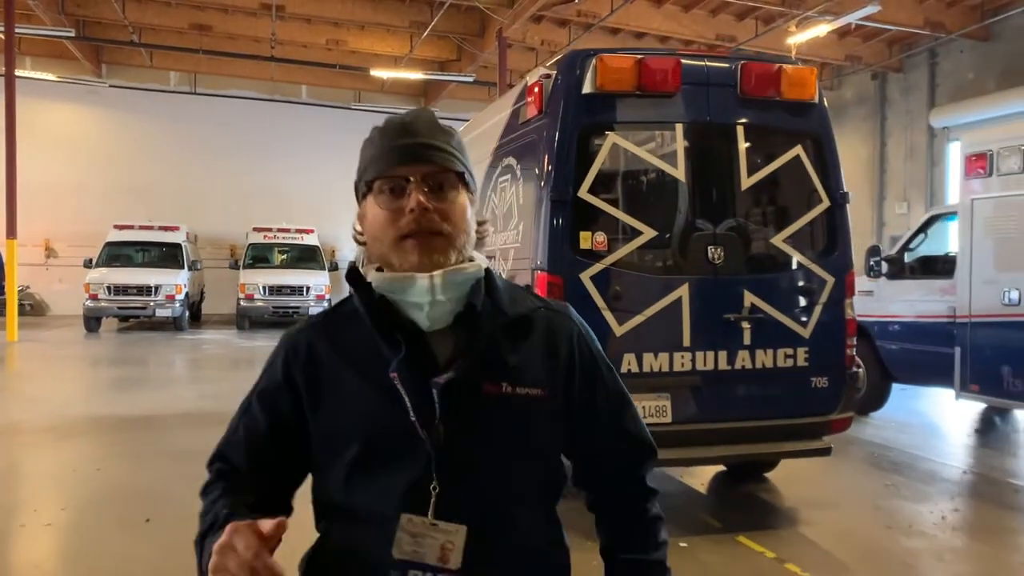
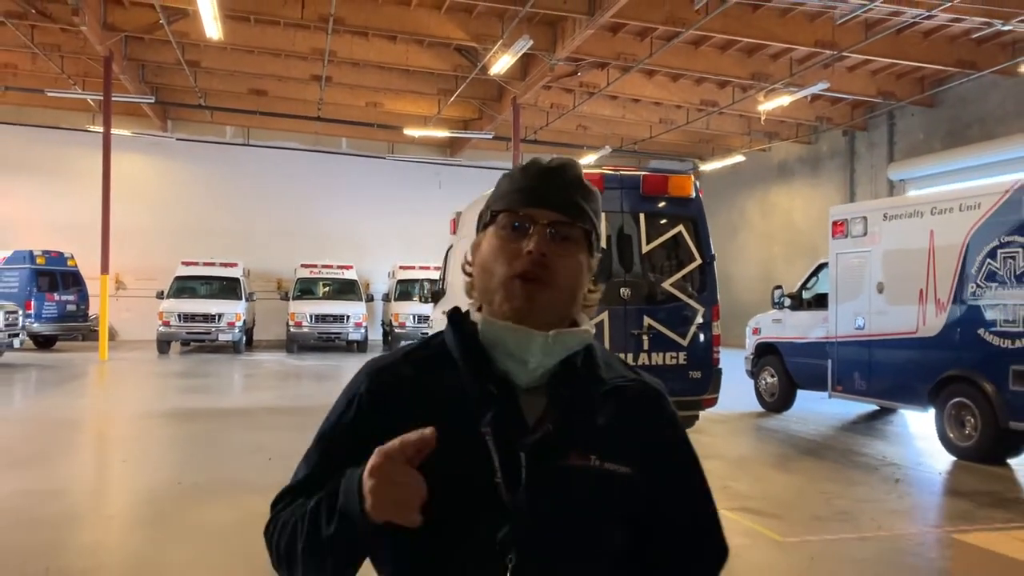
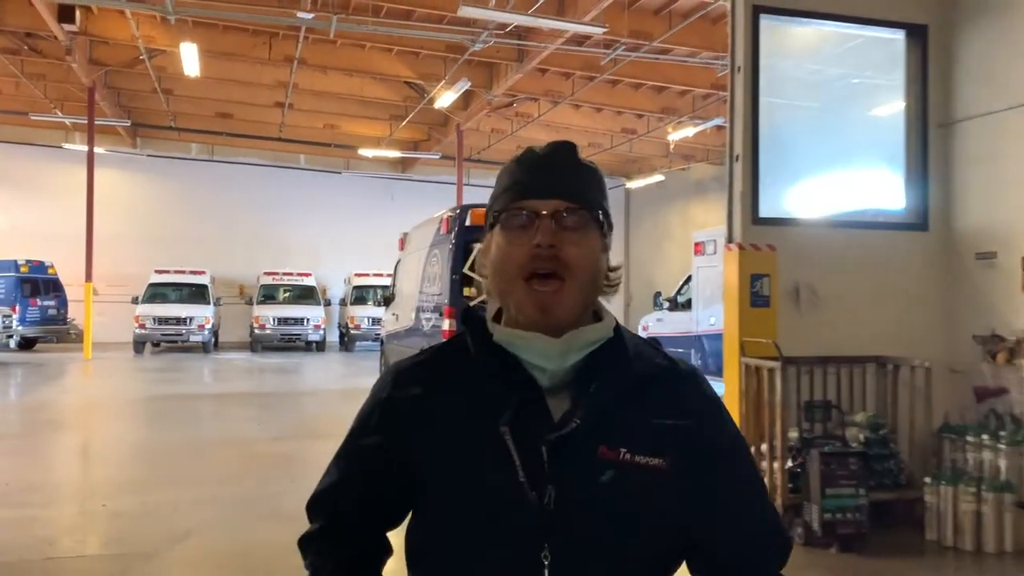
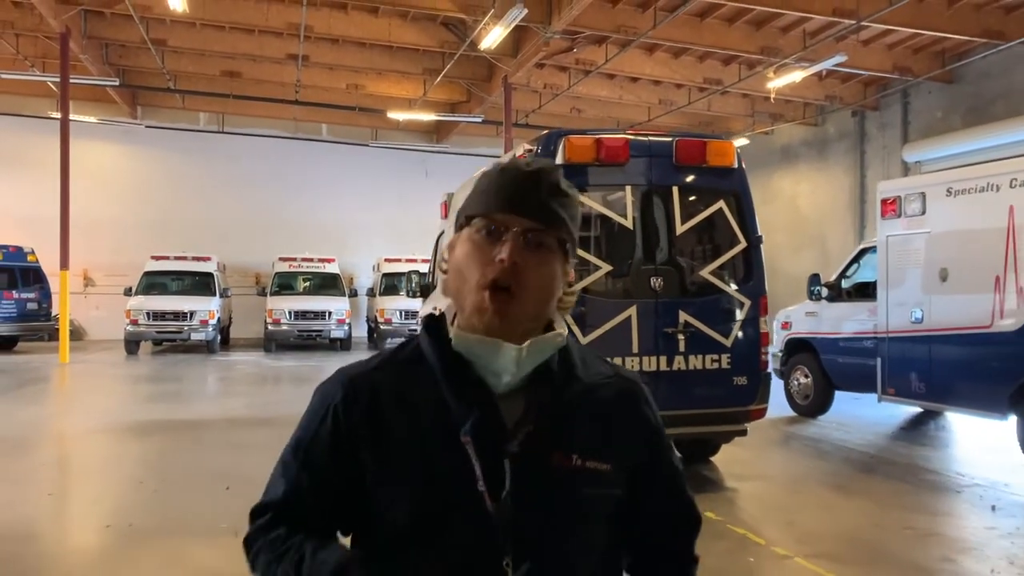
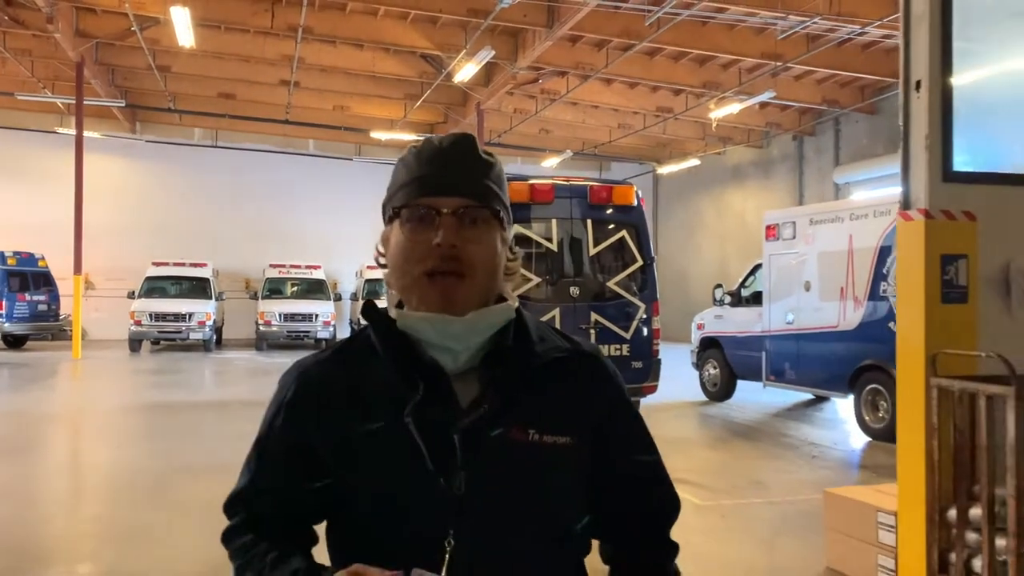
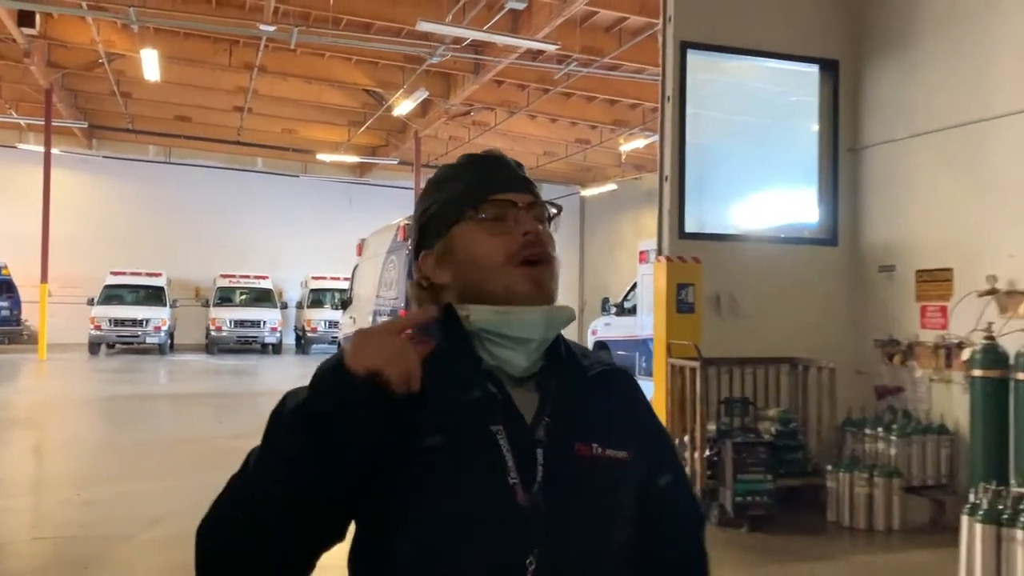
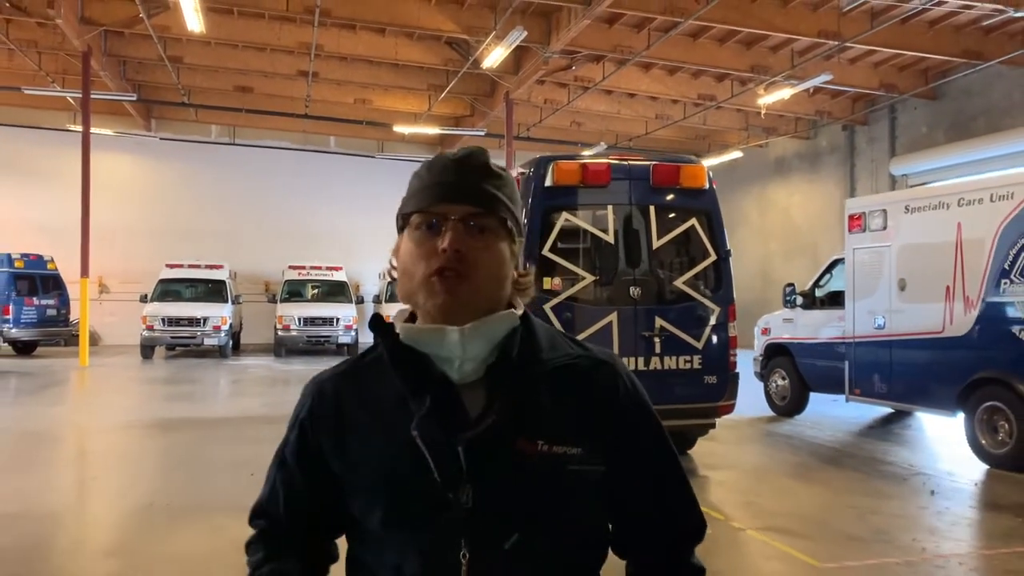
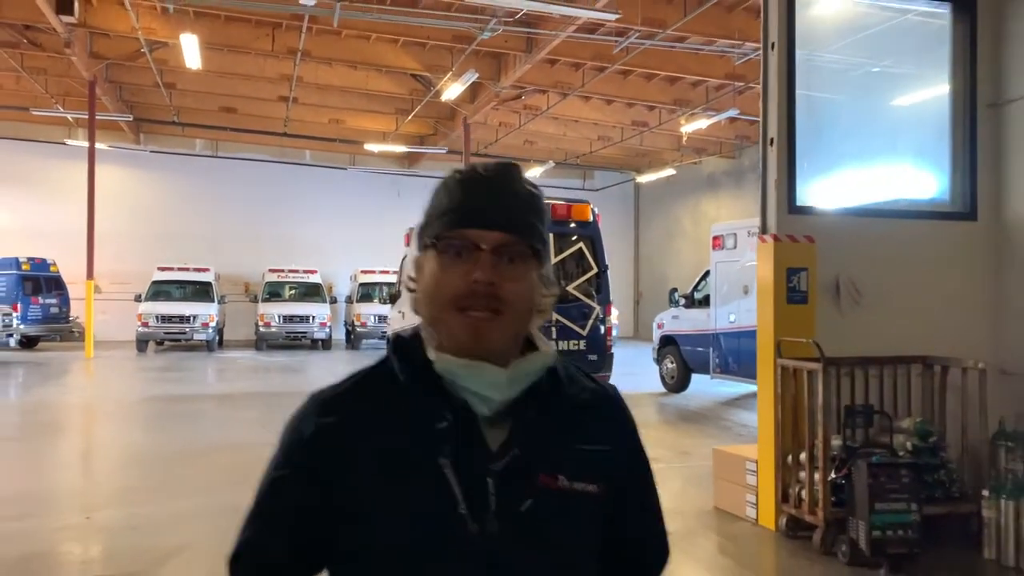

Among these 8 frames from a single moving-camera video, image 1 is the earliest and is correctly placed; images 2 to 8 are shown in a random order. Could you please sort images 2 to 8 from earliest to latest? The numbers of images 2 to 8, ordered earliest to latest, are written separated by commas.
4, 7, 2, 5, 8, 3, 6
